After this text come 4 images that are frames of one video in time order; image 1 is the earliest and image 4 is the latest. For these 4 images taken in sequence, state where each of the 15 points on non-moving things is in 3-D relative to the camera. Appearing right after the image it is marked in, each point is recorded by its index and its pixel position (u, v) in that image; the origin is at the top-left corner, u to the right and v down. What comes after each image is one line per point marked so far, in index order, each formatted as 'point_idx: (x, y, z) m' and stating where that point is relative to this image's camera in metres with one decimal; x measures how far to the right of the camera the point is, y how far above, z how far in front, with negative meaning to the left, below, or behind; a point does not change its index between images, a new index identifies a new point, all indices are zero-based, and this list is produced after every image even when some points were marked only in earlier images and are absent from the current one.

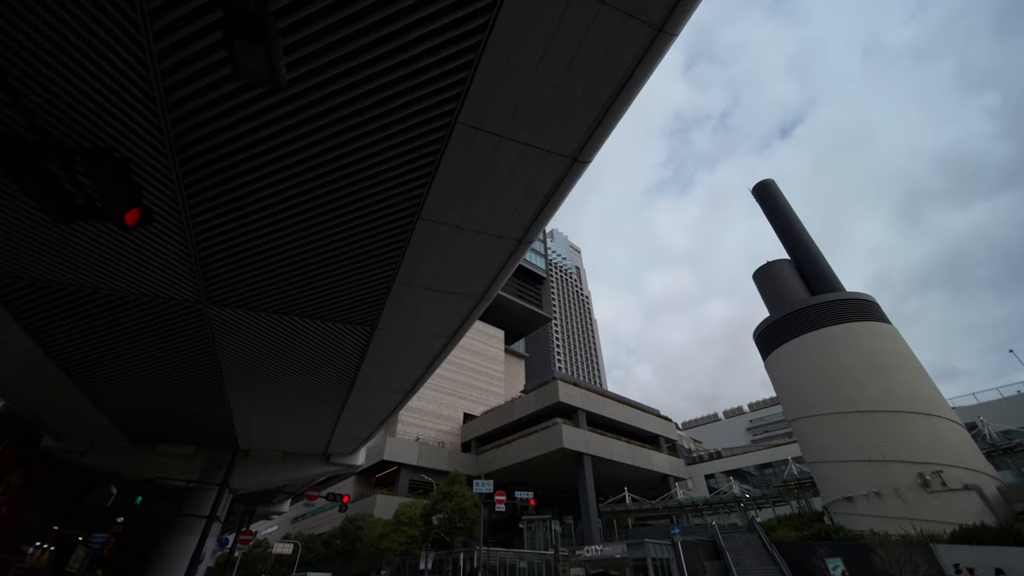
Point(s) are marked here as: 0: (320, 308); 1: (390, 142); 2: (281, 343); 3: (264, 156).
0: (-3.4, -0.3, +7.7) m
1: (-1.5, +1.7, +5.1) m
2: (-4.6, -1.0, +8.7) m
3: (-3.0, +1.6, +5.1) m
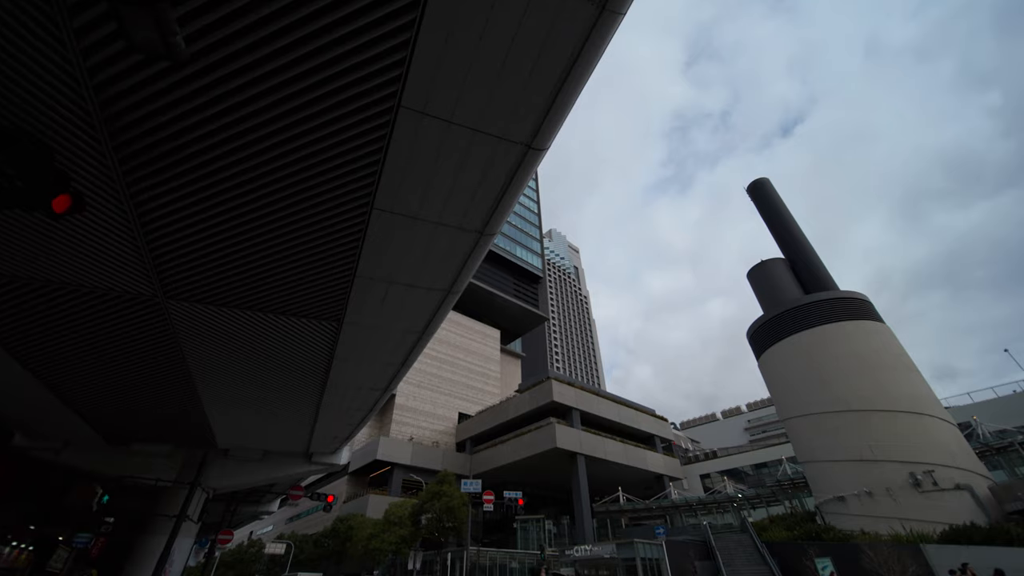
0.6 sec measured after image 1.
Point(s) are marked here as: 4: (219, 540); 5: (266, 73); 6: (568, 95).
0: (-4.0, -0.2, +7.6) m
1: (-2.1, +1.8, +4.9) m
2: (-5.2, -0.9, +8.6) m
3: (-3.5, +1.7, +5.0) m
4: (-10.1, -8.5, +14.8) m
5: (-2.6, +2.2, +4.5) m
6: (+0.6, +2.1, +4.7) m
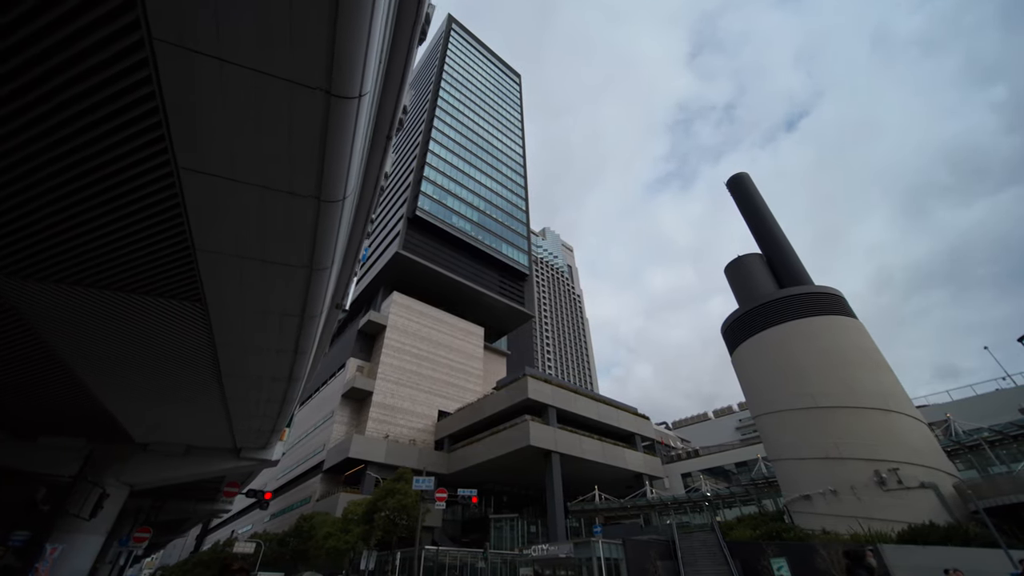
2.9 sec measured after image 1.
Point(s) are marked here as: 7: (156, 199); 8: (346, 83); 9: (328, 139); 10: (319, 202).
0: (-6.1, +0.2, +7.0) m
1: (-4.2, +2.2, +4.4) m
2: (-7.3, -0.5, +8.0) m
3: (-5.6, +2.0, +4.4) m
4: (-12.3, -8.1, +14.2) m
5: (-4.8, +2.6, +4.0) m
6: (-1.5, +2.5, +4.1) m
7: (-4.6, +1.2, +5.7) m
8: (-1.7, +2.2, +4.5) m
9: (-2.1, +1.7, +5.1) m
10: (-2.6, +1.2, +5.9) m
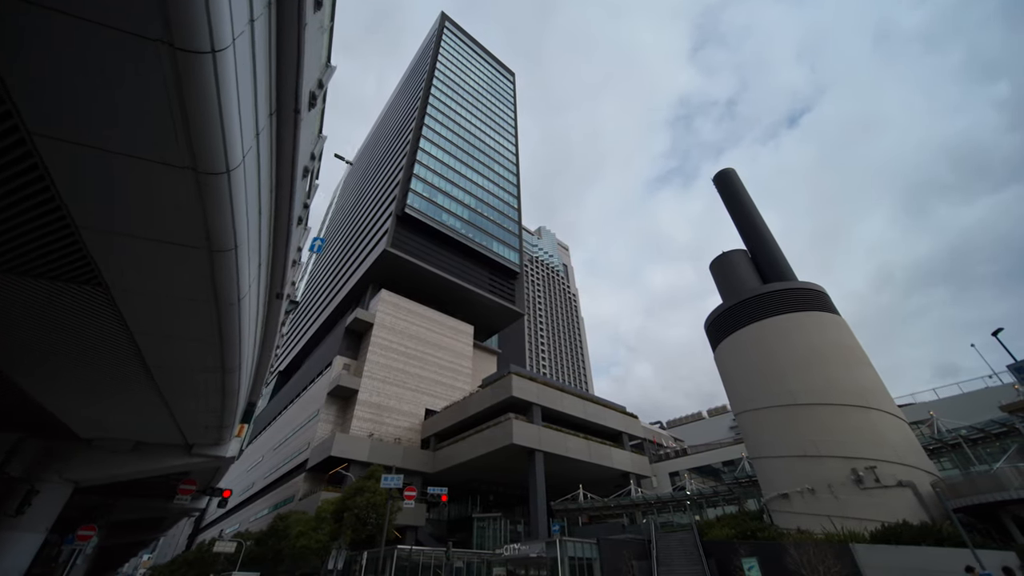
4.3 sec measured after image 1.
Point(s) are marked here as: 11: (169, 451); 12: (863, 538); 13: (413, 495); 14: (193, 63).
0: (-7.4, +0.4, +6.6) m
1: (-5.5, +2.4, +4.0) m
2: (-8.6, -0.3, +7.6) m
3: (-7.0, +2.3, +4.0) m
4: (-13.6, -7.9, +13.8) m
5: (-6.1, +2.8, +3.6) m
6: (-2.8, +2.7, +3.7) m
7: (-6.0, +1.4, +5.3) m
8: (-3.0, +2.4, +4.2) m
9: (-3.4, +2.0, +4.7) m
10: (-3.9, +1.4, +5.5) m
11: (-11.3, -5.4, +14.5) m
12: (+13.5, -9.6, +16.8) m
13: (-4.4, -9.4, +19.8) m
14: (-3.2, +2.3, +4.4) m
